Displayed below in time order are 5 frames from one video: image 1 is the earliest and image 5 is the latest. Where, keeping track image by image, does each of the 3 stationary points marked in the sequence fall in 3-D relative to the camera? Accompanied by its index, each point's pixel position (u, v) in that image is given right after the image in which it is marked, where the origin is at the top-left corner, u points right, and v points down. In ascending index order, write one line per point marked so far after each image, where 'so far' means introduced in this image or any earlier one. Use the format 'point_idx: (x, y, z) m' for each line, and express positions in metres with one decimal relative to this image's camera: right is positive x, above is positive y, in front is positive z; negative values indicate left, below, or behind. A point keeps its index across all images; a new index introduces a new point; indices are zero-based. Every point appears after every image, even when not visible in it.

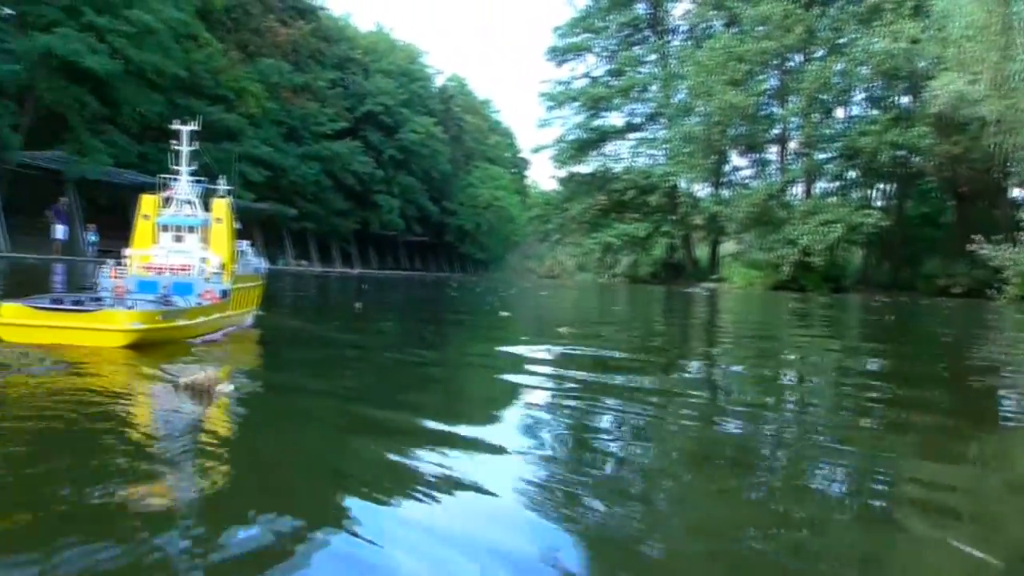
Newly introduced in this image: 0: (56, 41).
0: (-9.1, +4.9, +16.3) m
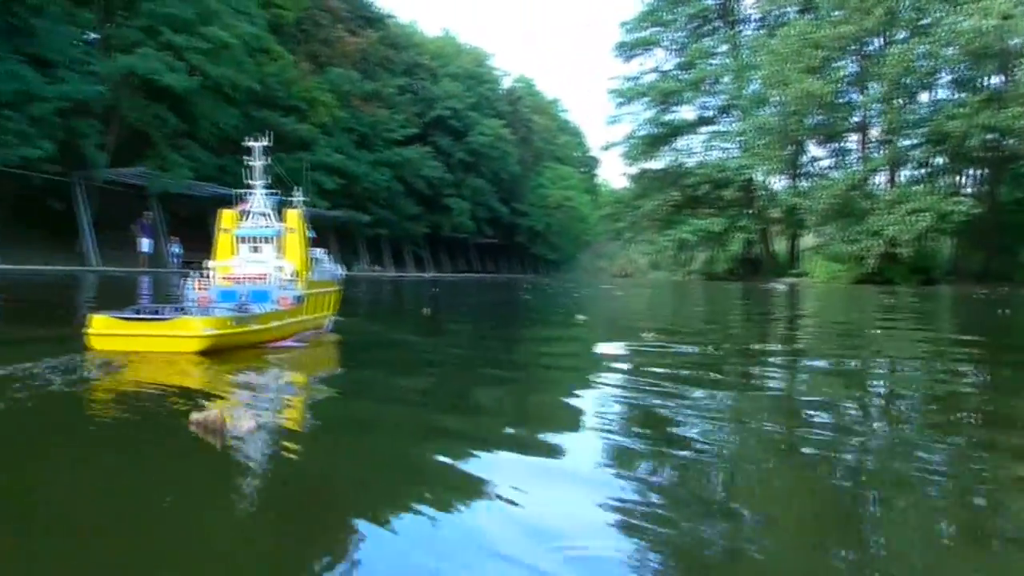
0: (-7.8, +4.7, +16.9) m
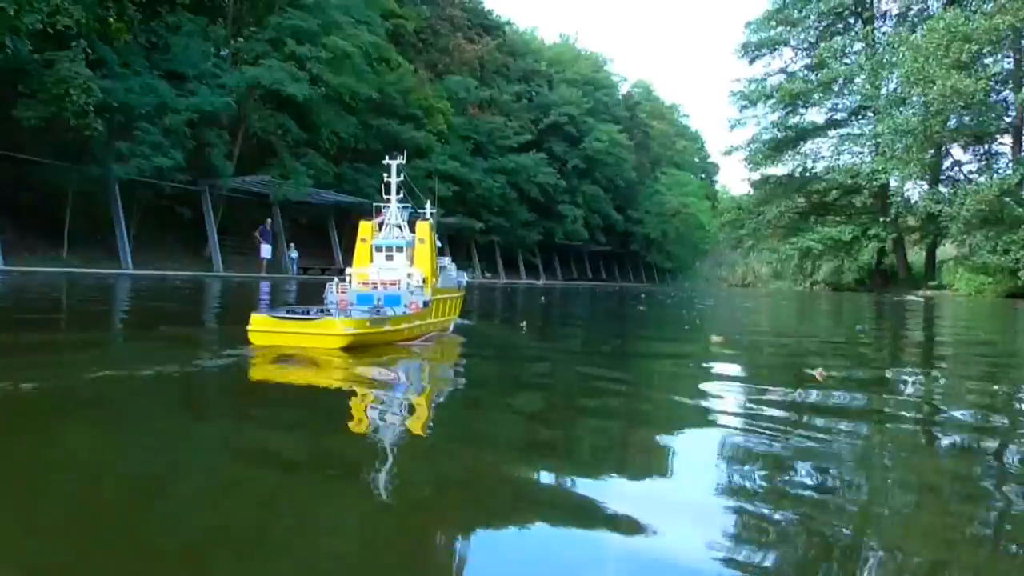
0: (-5.4, +4.6, +17.5) m
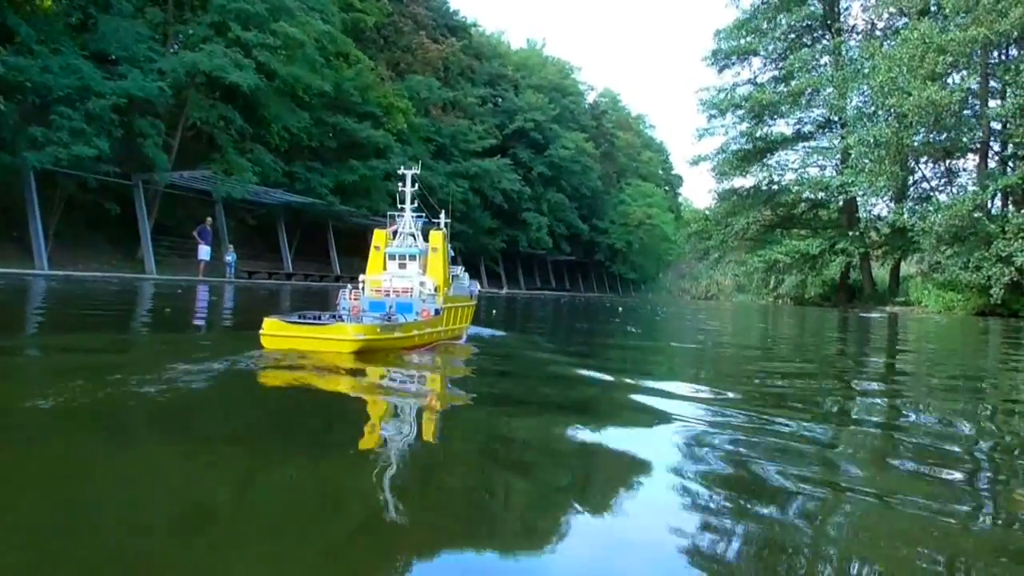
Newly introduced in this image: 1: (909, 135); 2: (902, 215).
0: (-6.1, +4.6, +16.4) m
1: (+9.9, +3.7, +19.8) m
2: (+9.9, +1.8, +20.5) m
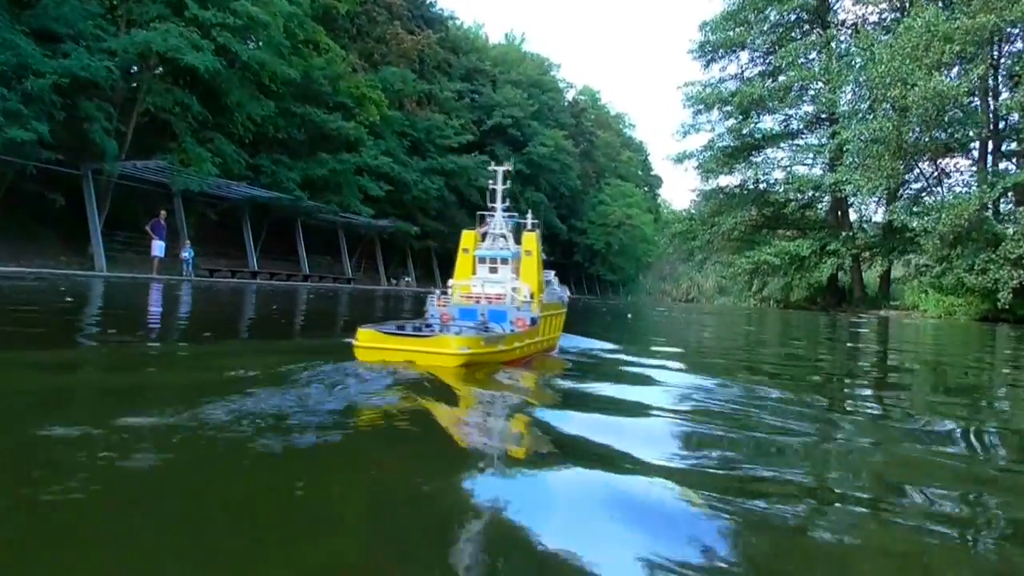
0: (-6.5, +4.6, +15.2) m
1: (+9.4, +3.7, +19.1) m
2: (+9.4, +1.7, +19.8) m
